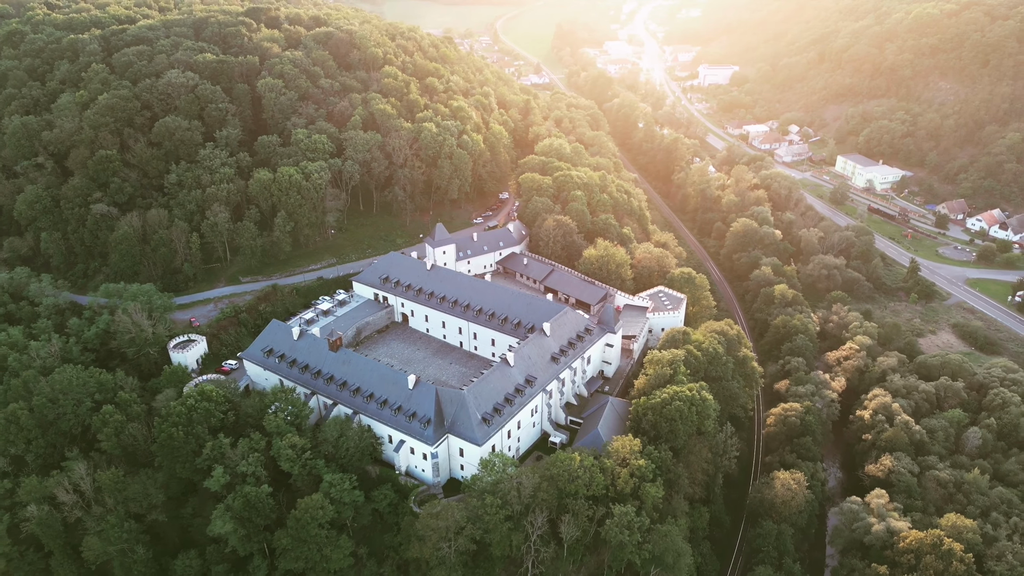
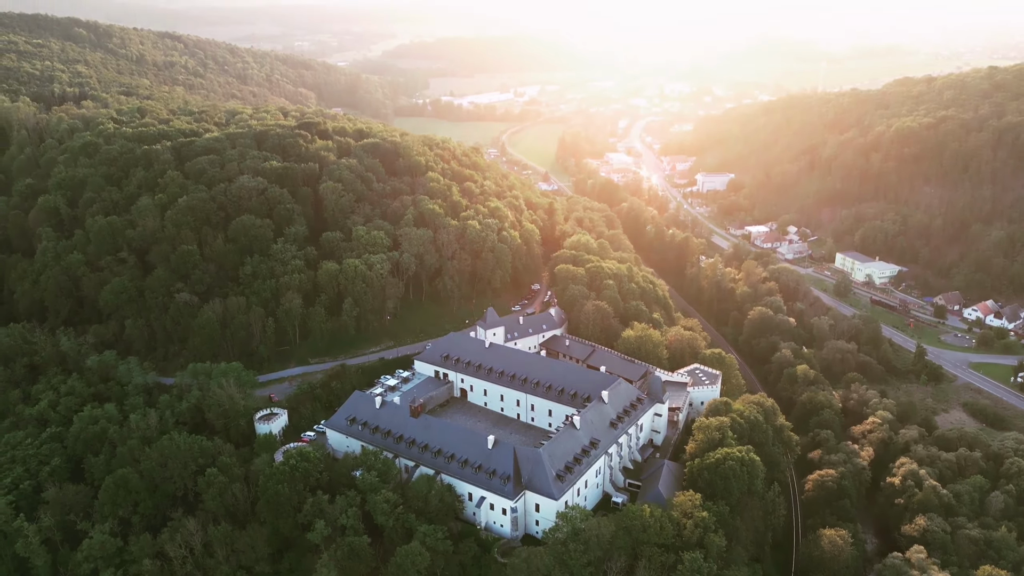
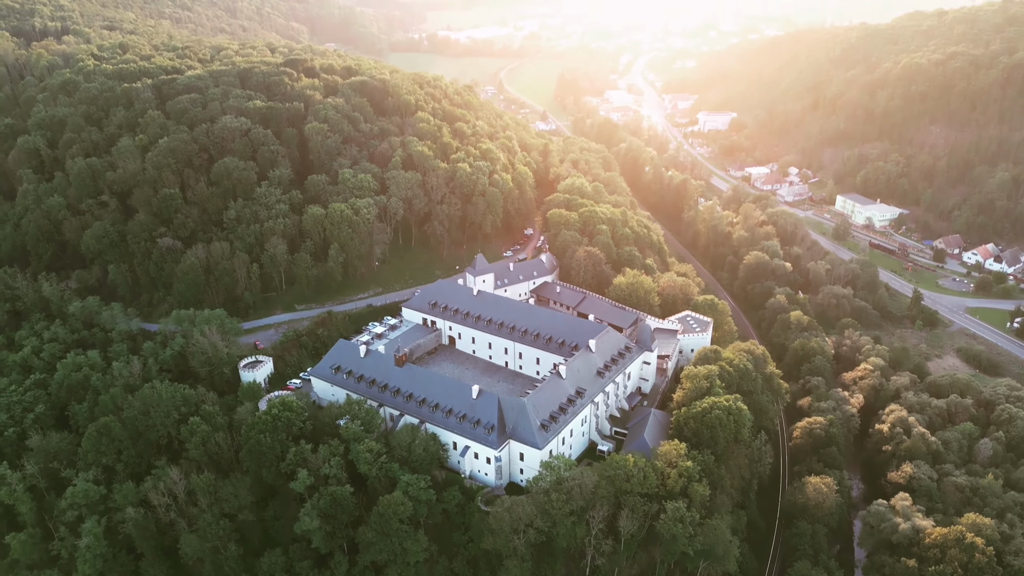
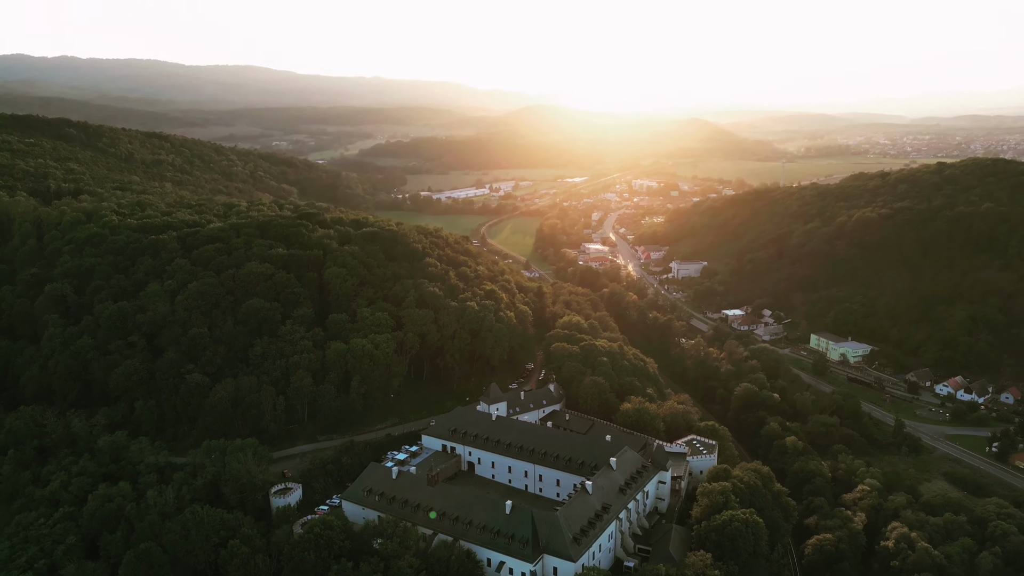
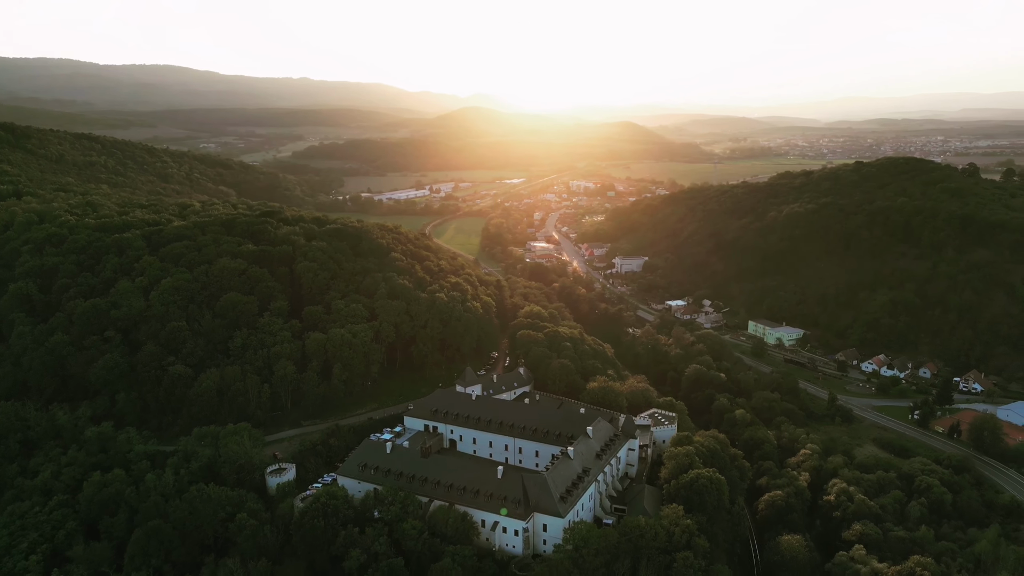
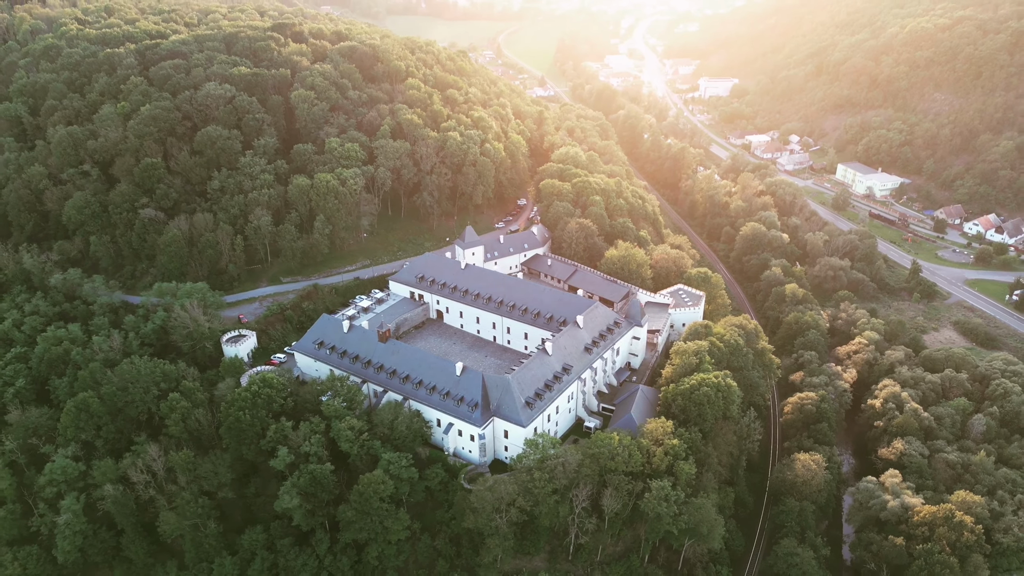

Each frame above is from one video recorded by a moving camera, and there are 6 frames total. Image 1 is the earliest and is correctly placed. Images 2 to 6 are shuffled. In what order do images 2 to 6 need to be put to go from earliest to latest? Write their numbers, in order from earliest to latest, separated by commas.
6, 3, 2, 4, 5
